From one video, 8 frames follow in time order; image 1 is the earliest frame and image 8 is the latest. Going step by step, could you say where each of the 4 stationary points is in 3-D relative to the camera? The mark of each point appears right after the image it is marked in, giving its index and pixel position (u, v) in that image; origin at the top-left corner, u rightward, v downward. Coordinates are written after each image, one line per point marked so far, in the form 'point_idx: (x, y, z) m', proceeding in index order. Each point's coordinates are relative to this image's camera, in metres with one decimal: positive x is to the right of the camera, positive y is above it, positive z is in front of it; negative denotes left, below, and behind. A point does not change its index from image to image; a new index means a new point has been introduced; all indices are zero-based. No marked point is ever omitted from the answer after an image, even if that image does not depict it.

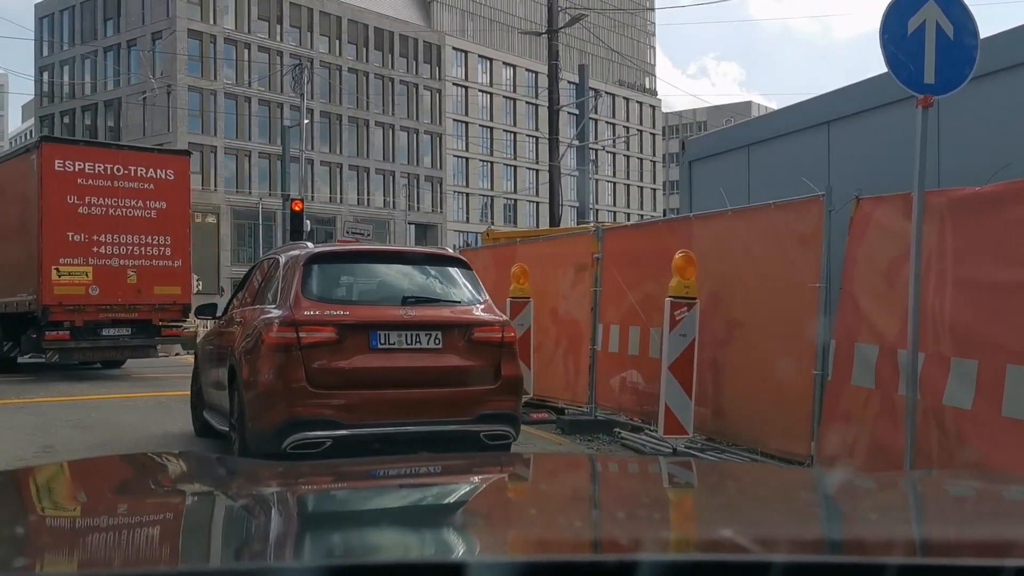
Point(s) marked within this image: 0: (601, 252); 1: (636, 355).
0: (+0.9, +0.4, +8.9) m
1: (+1.2, -0.6, +8.4) m
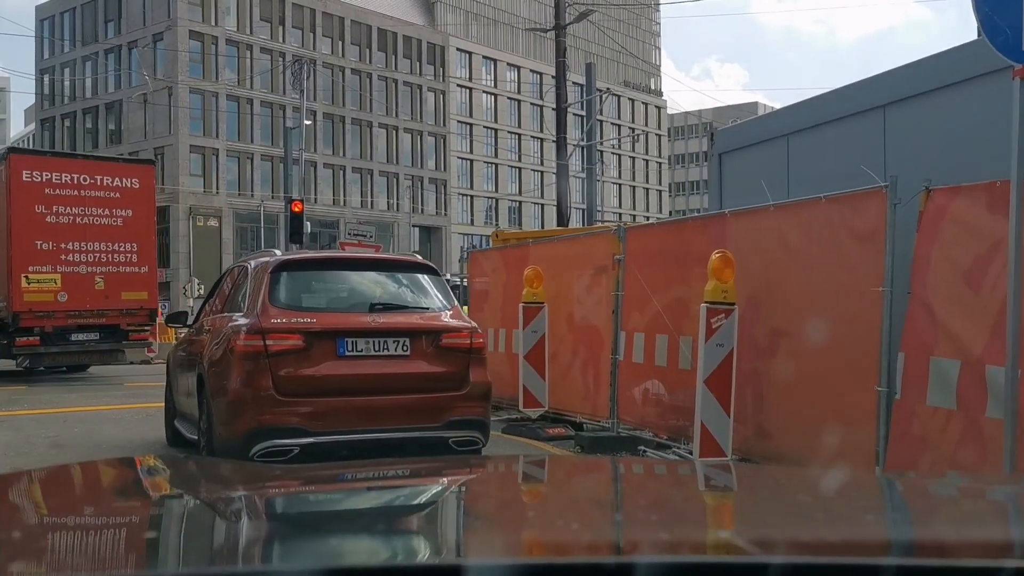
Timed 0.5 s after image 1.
0: (+1.0, +0.3, +8.2) m
1: (+1.3, -0.7, +7.6) m
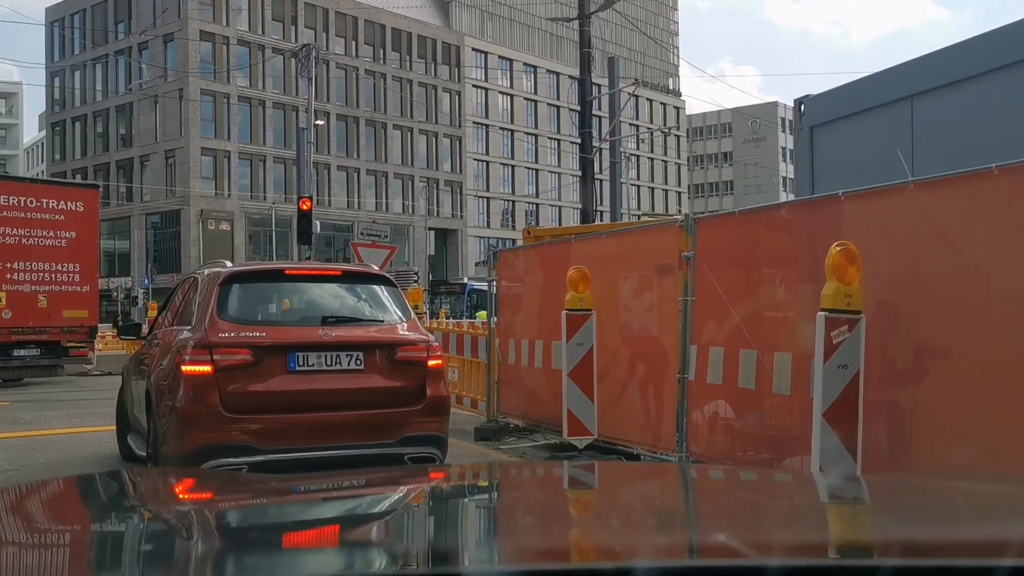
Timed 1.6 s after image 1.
0: (+1.4, +0.3, +6.7) m
1: (+1.7, -0.7, +6.2) m
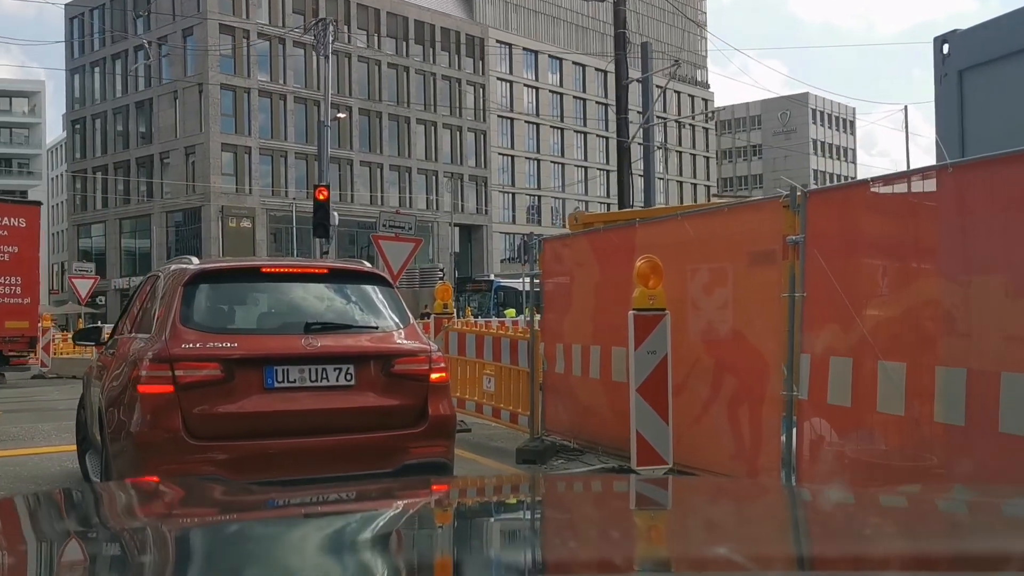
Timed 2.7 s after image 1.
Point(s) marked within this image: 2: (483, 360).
0: (+1.7, +0.3, +5.3) m
1: (+2.0, -0.7, +4.7) m
2: (-0.3, -0.8, +9.4) m
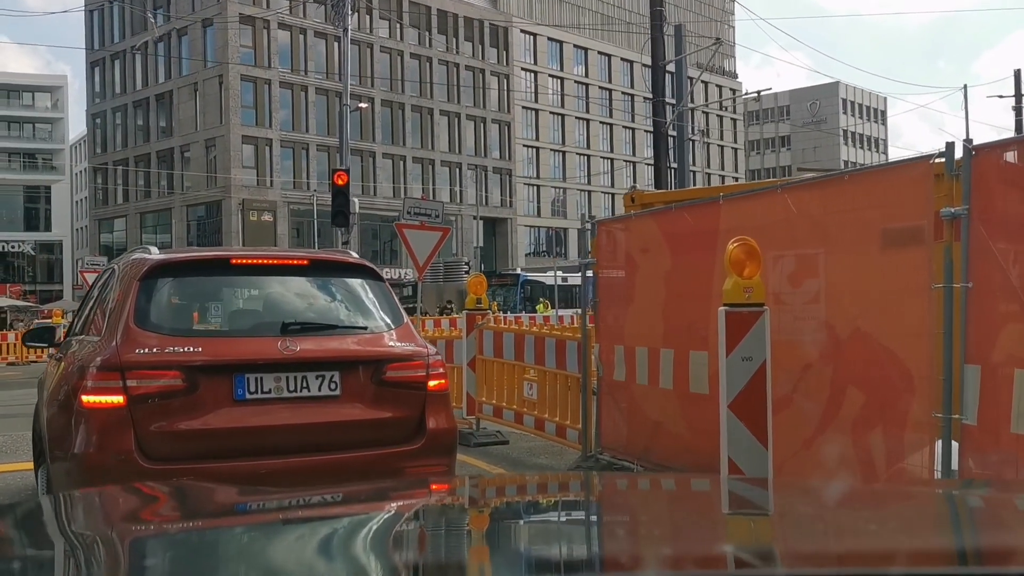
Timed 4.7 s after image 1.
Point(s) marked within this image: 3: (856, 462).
0: (+2.0, +0.4, +4.0) m
1: (+2.3, -0.6, +3.4) m
2: (+0.1, -0.7, +8.1) m
3: (+1.8, -0.9, +4.7) m
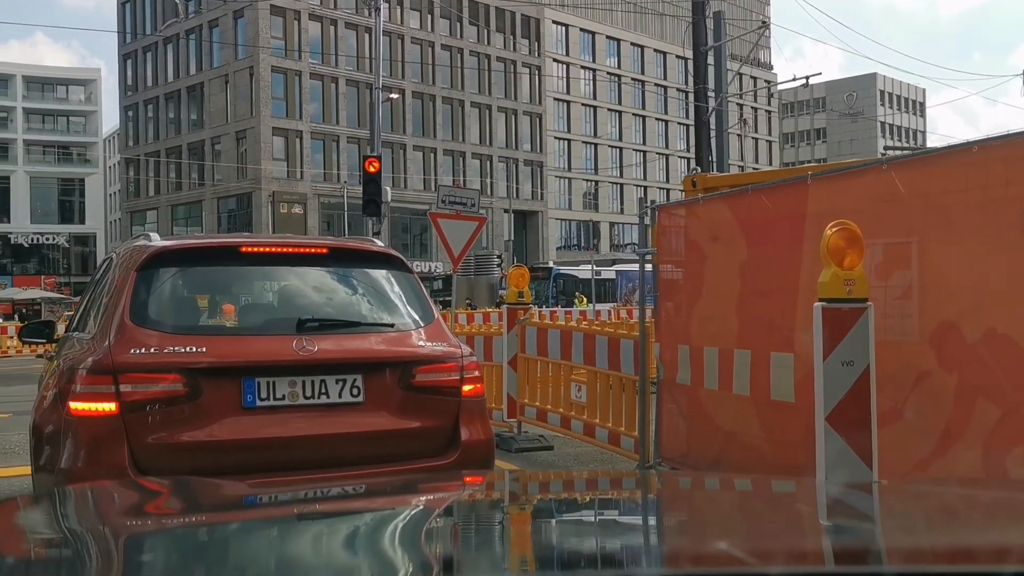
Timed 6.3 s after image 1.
0: (+2.3, +0.4, +3.3) m
1: (+2.6, -0.6, +2.7) m
2: (+0.5, -0.6, +7.5) m
3: (+2.1, -0.9, +3.9) m
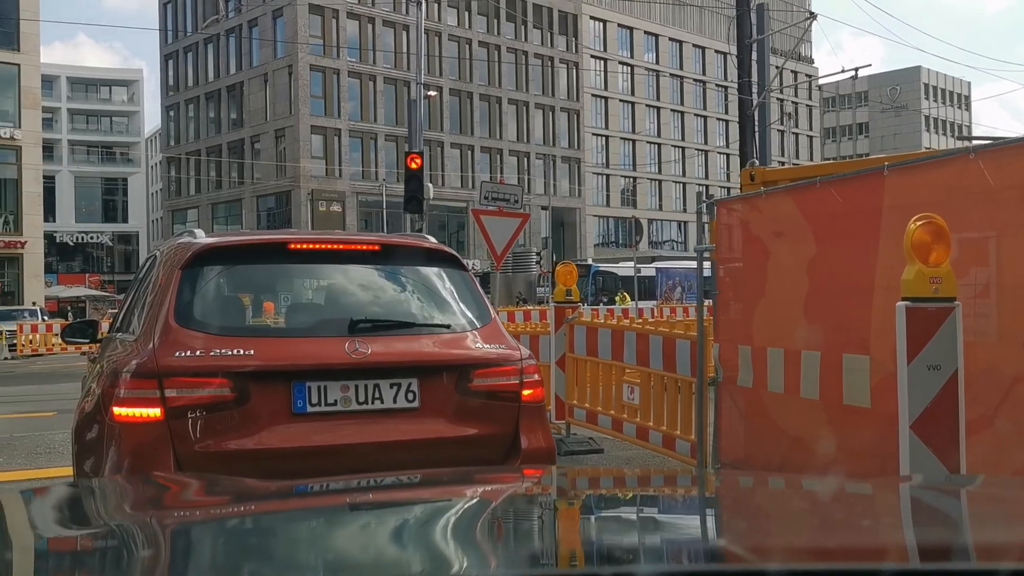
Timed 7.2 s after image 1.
0: (+2.5, +0.4, +2.9) m
1: (+2.8, -0.6, +2.4) m
2: (+0.9, -0.6, +7.2) m
3: (+2.3, -0.9, +3.6) m
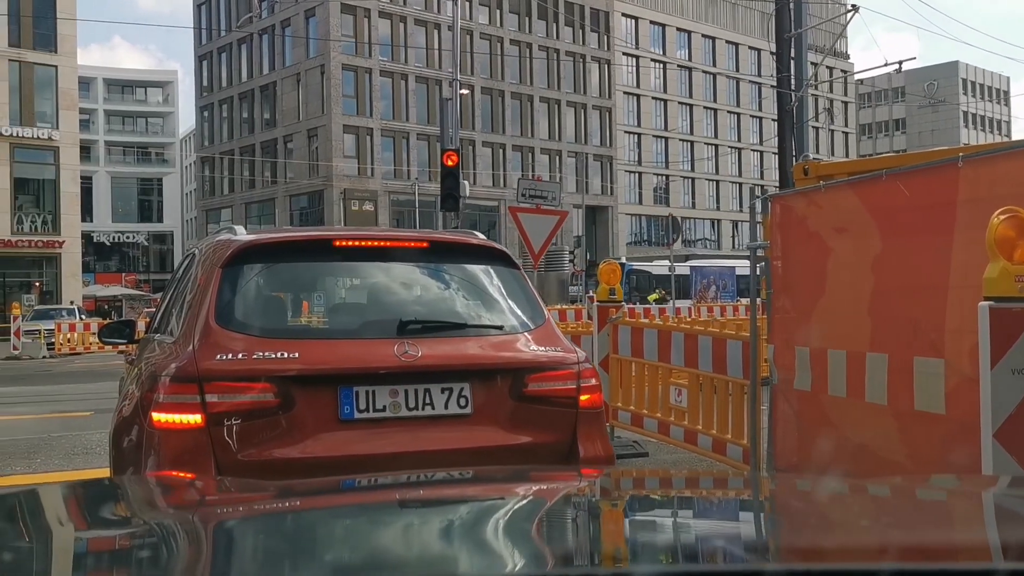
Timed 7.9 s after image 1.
0: (+2.7, +0.4, +2.7) m
1: (+2.9, -0.6, +2.1) m
2: (+1.2, -0.6, +7.0) m
3: (+2.6, -0.9, +3.3) m
